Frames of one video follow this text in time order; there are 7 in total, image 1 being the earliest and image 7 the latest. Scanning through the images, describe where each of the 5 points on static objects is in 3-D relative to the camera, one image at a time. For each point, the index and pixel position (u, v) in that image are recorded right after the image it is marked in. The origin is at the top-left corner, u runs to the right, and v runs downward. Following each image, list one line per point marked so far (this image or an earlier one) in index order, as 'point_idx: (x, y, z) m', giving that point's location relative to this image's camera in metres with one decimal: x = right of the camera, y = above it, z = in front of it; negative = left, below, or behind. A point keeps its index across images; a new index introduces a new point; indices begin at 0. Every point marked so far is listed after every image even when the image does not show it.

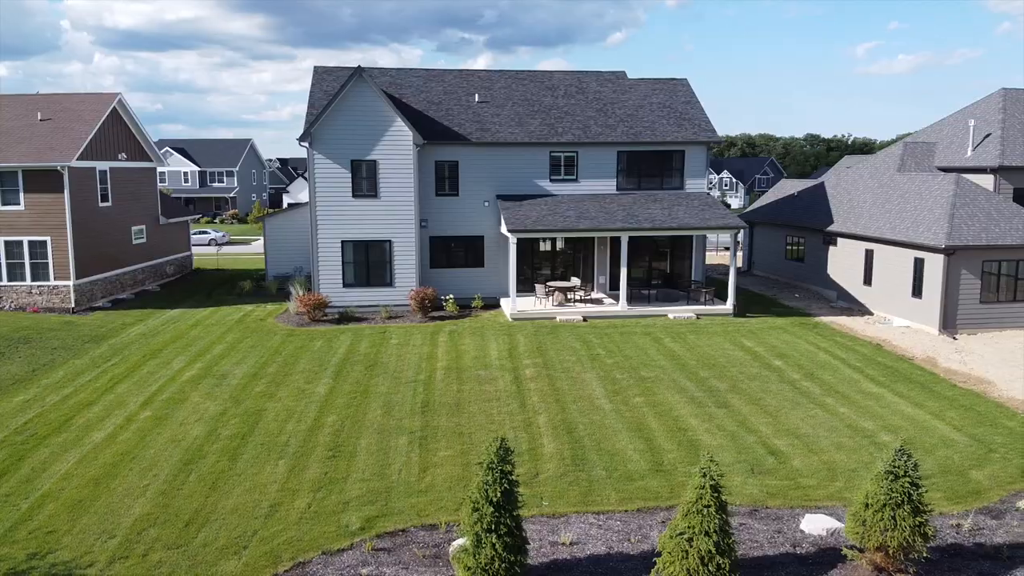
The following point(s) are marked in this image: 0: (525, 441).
0: (+0.2, -2.9, +15.2) m
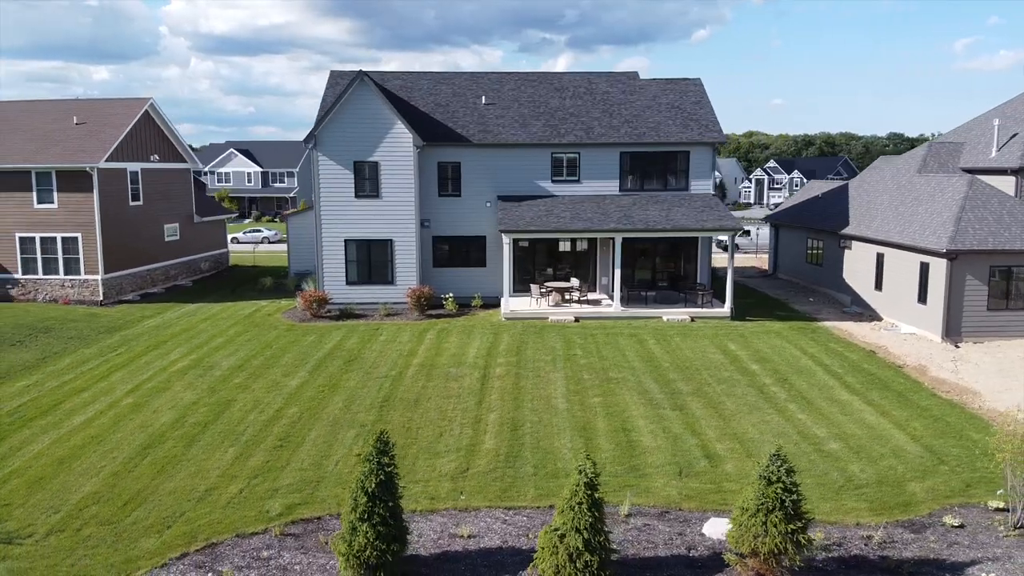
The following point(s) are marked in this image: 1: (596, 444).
0: (-0.9, -2.8, +15.5) m
1: (+1.5, -2.9, +15.1) m
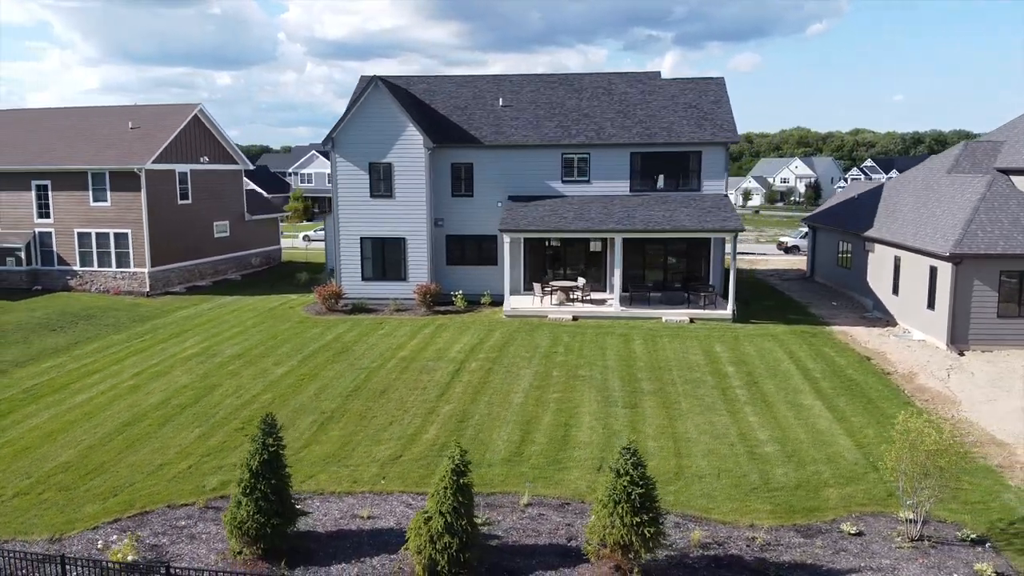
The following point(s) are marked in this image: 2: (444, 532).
0: (-2.0, -2.8, +16.2) m
1: (+0.4, -2.8, +15.5) m
2: (-0.9, -3.2, +10.7) m
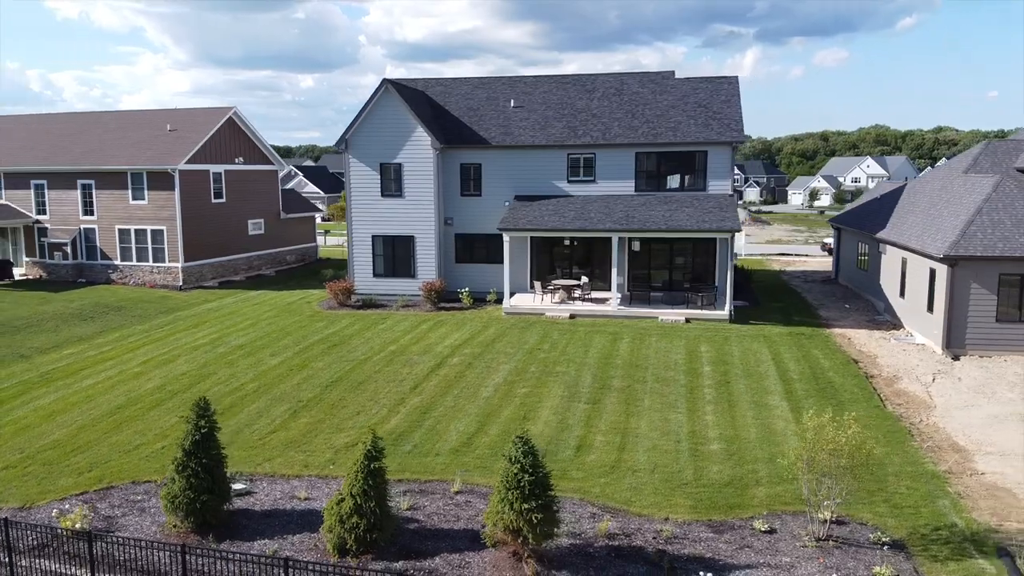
0: (-2.8, -2.7, +16.9) m
1: (-0.5, -2.8, +15.9) m
2: (-2.2, -3.1, +11.3) m
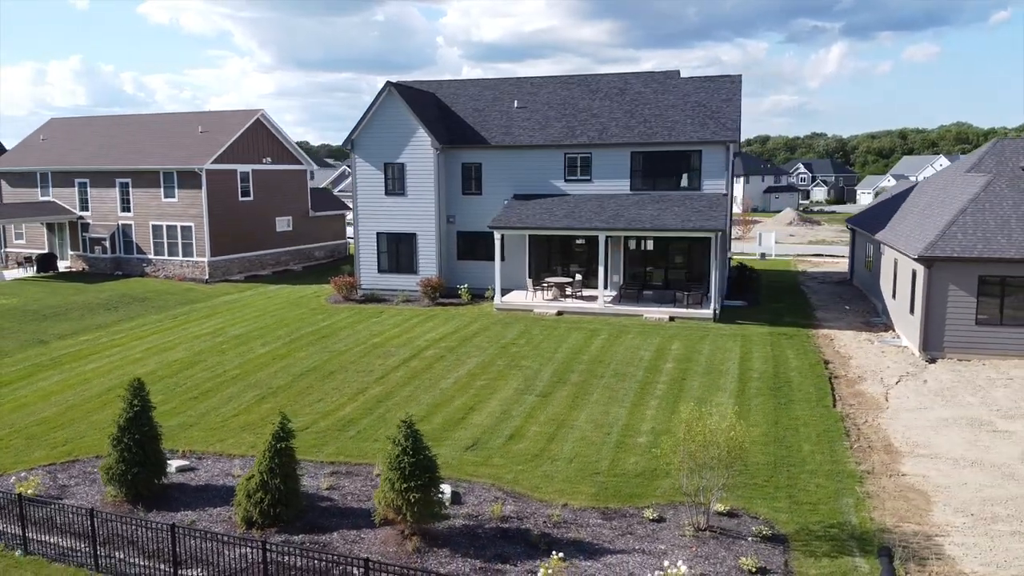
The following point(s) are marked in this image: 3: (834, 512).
0: (-3.9, -2.5, +17.8) m
1: (-1.7, -2.7, +16.6) m
2: (-3.8, -3.0, +12.2) m
3: (+4.9, -3.4, +12.4) m
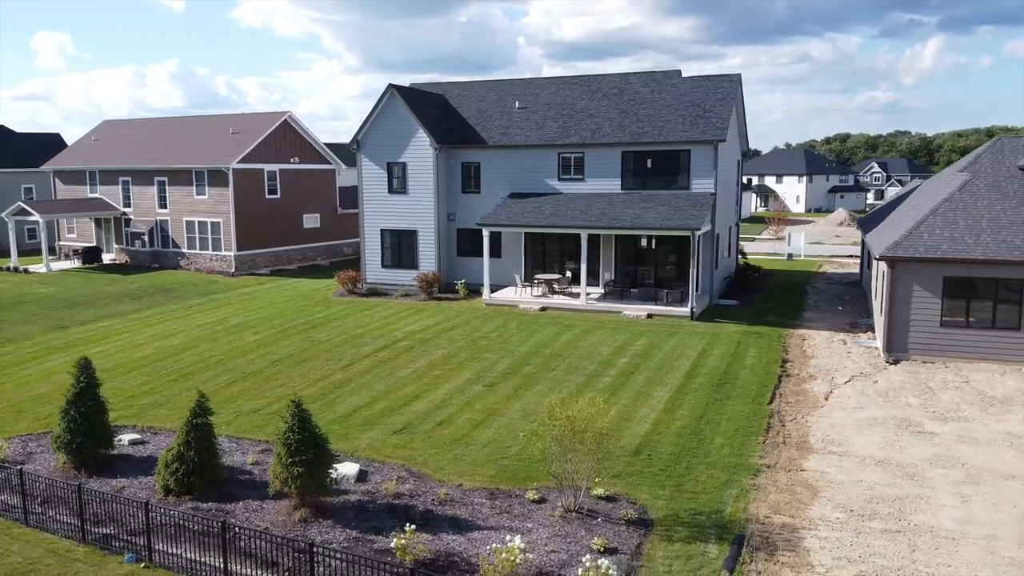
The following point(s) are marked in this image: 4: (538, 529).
0: (-5.0, -2.3, +19.0) m
1: (-3.0, -2.5, +17.6) m
2: (-5.5, -2.8, +13.4) m
3: (+3.2, -3.4, +12.8) m
4: (+0.4, -3.6, +11.9) m
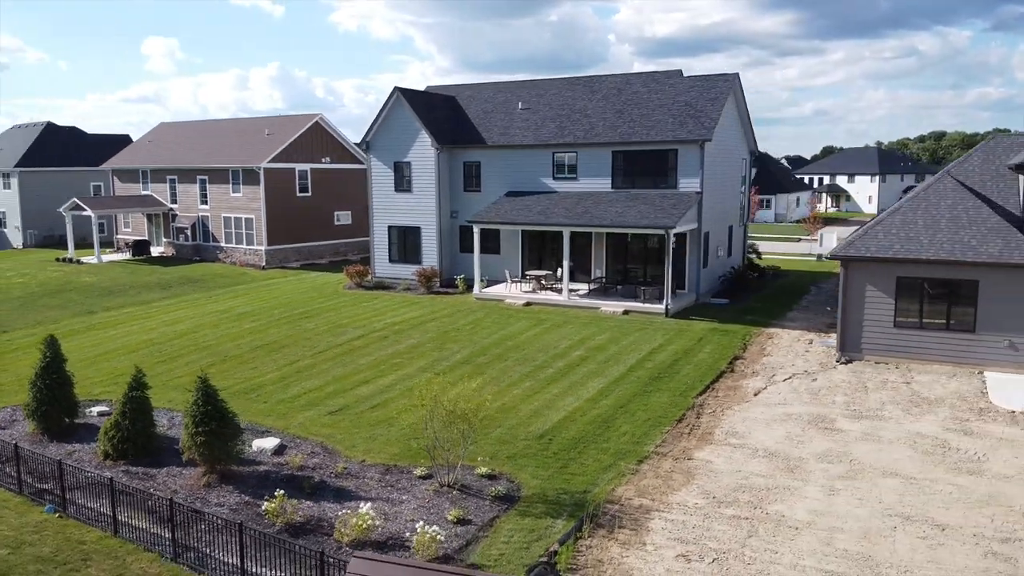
0: (-6.2, -2.1, +20.5) m
1: (-4.4, -2.3, +18.9) m
2: (-7.4, -2.6, +15.0) m
3: (+1.2, -3.3, +13.4) m
4: (-1.6, -3.4, +12.9) m
